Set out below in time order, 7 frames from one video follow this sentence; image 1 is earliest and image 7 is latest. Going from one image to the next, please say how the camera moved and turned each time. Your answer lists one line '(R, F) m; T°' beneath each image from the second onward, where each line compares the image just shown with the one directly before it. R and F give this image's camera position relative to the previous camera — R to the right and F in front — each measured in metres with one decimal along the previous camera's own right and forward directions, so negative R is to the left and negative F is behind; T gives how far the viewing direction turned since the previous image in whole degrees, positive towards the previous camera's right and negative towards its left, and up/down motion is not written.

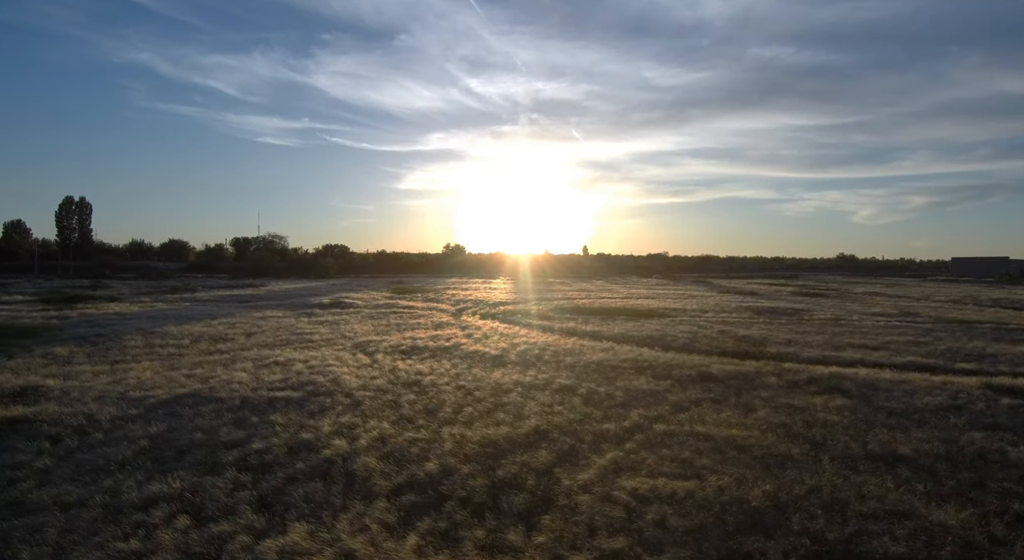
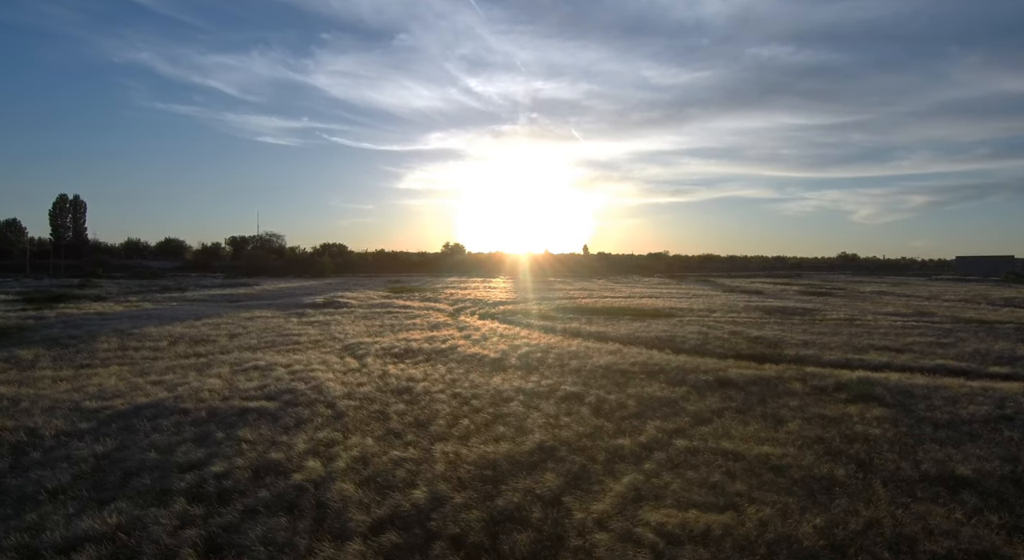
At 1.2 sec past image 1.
(0.0, +1.6) m; 0°
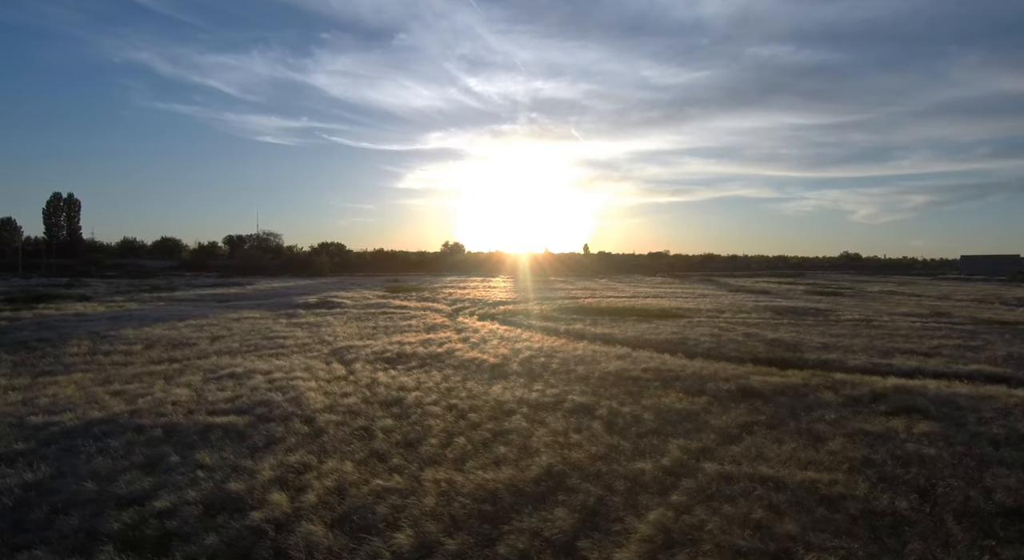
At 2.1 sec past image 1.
(-0.1, +1.6) m; 0°
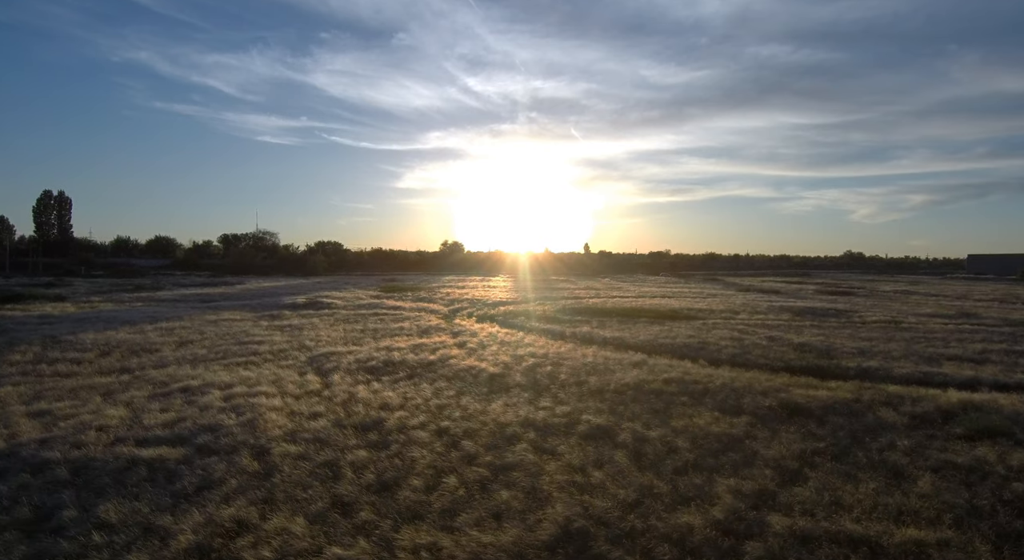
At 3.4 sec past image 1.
(-0.1, +2.4) m; 0°
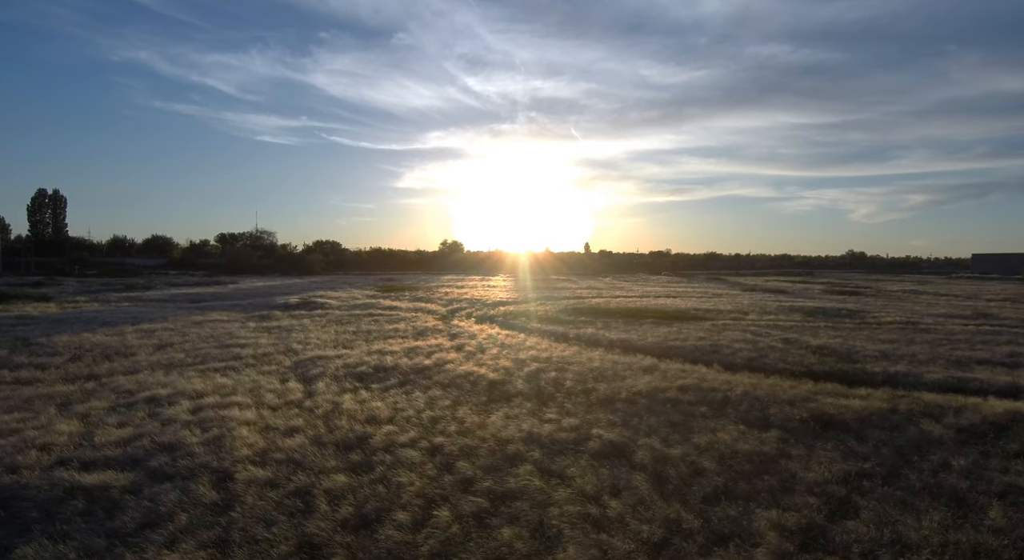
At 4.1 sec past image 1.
(0.0, +1.3) m; 0°
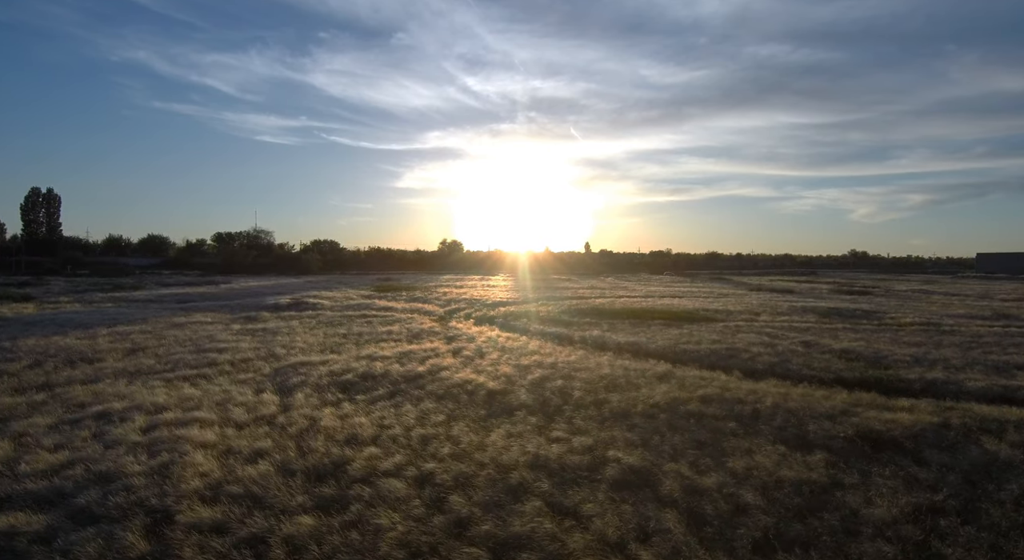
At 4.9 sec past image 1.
(-0.1, +1.5) m; 0°
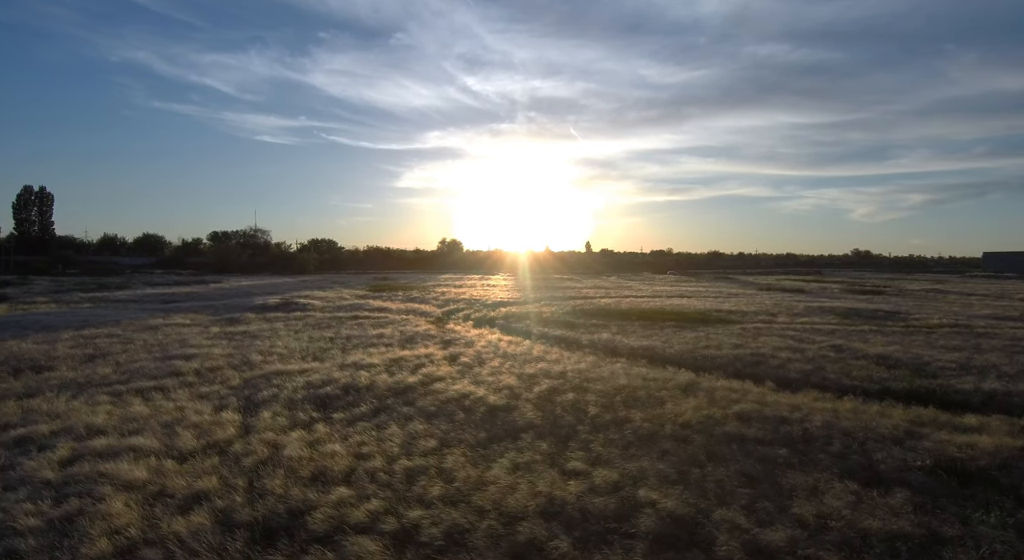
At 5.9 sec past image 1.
(-0.1, +1.9) m; 0°
